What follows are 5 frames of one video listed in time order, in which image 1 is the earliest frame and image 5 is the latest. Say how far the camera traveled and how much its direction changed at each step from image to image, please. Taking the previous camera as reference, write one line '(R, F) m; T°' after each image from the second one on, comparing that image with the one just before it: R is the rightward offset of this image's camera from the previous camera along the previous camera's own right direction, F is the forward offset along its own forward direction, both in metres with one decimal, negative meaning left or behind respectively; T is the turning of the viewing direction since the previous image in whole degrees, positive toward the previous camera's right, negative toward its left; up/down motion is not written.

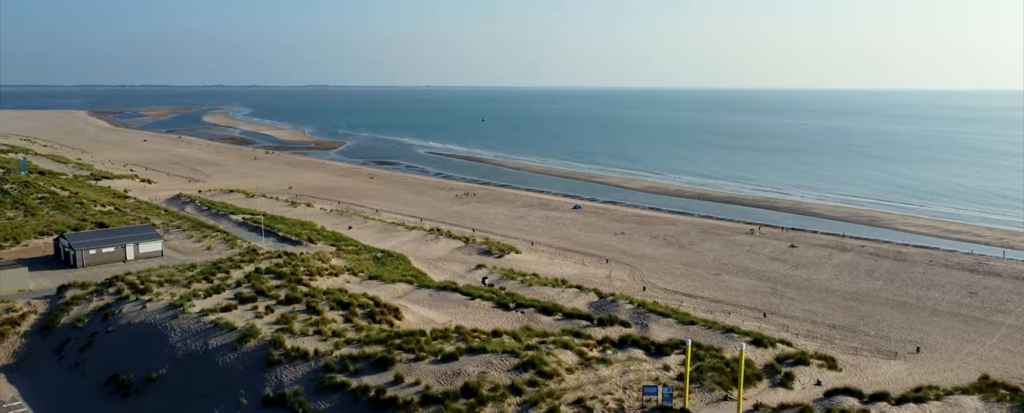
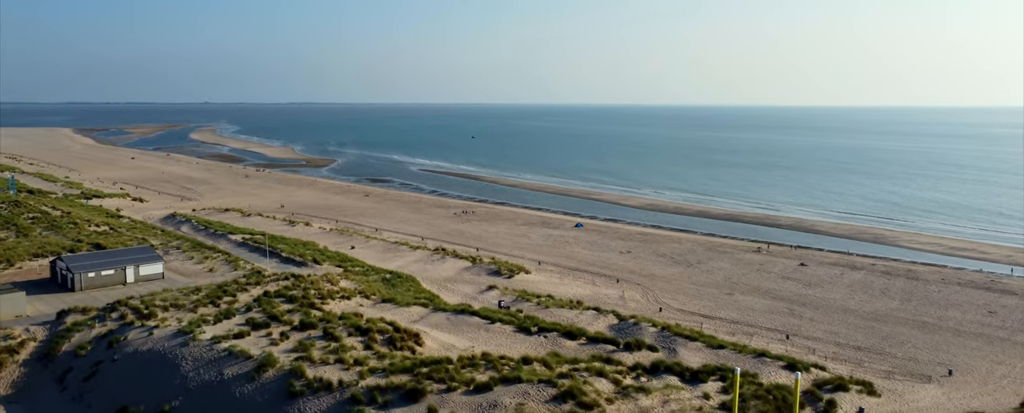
(-0.8, +0.4) m; +1°
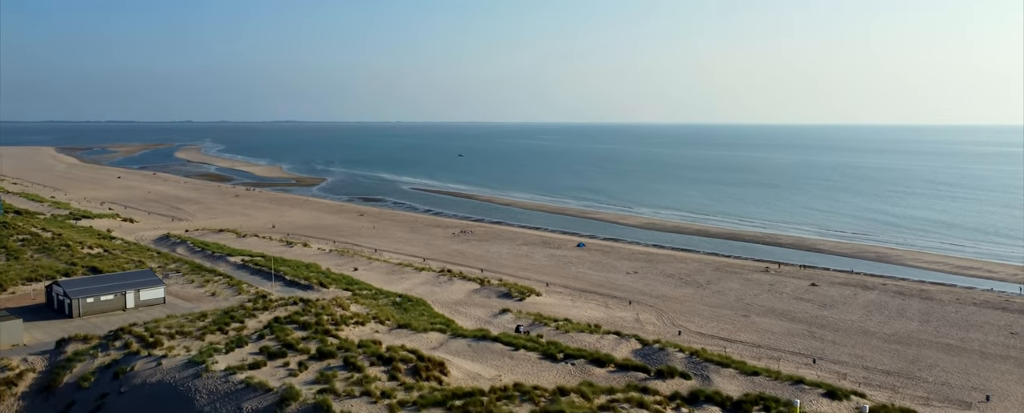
(-0.9, +0.5) m; +1°
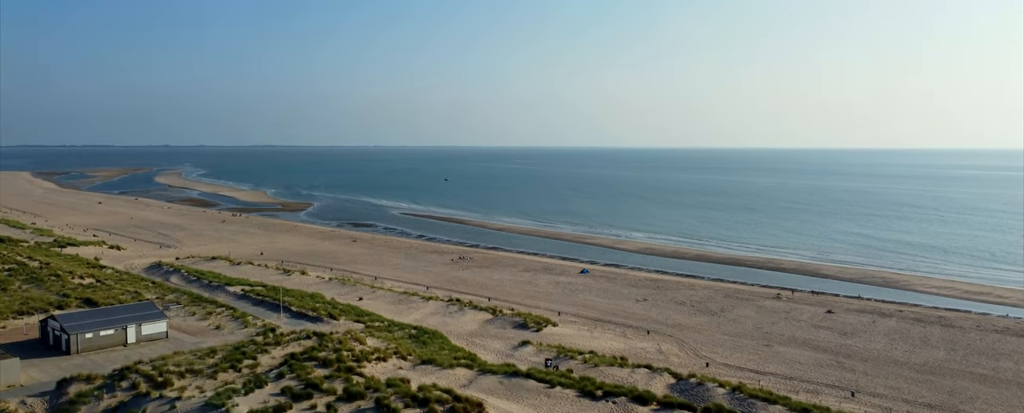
(-1.1, +0.7) m; +1°
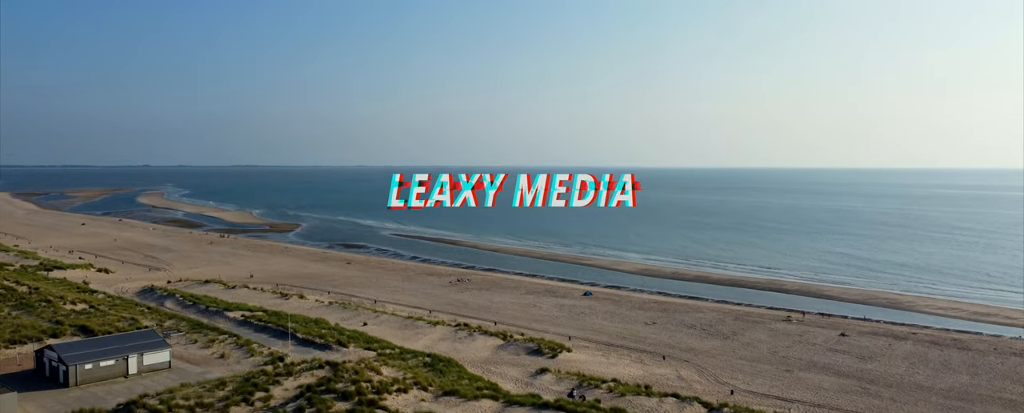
(-0.9, +0.5) m; +1°
